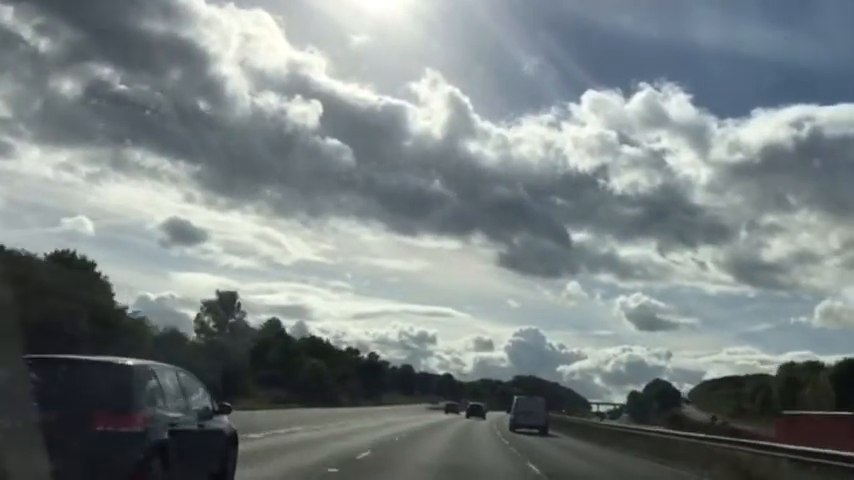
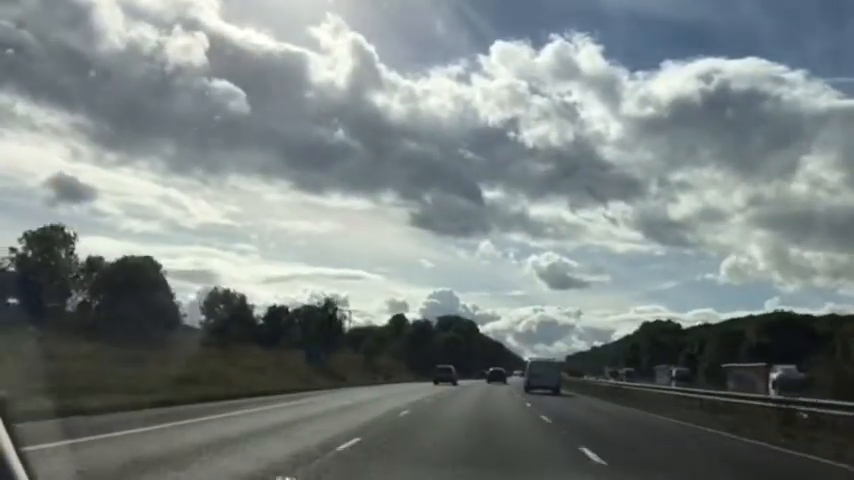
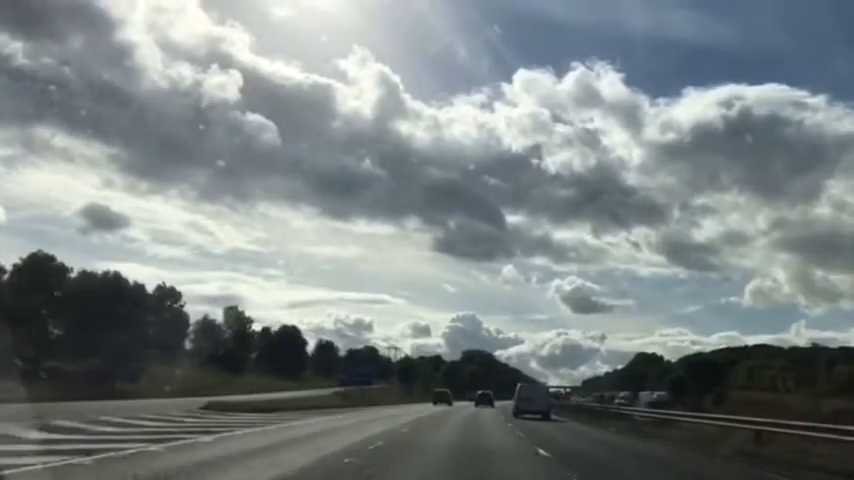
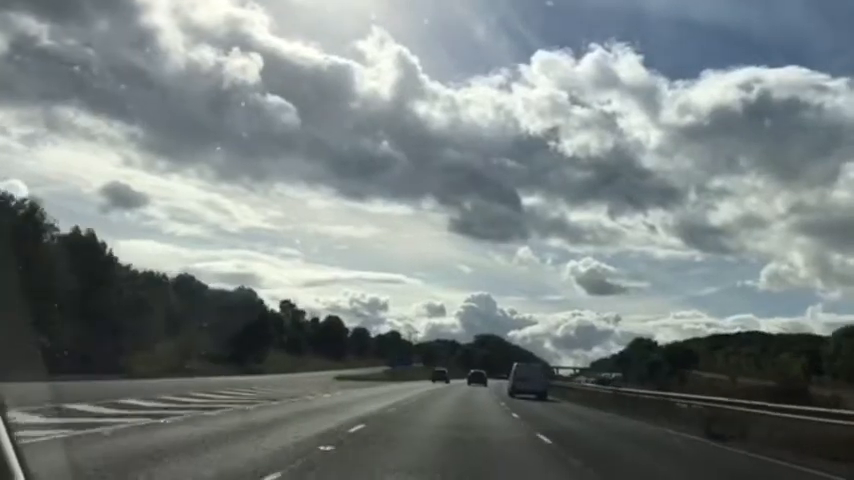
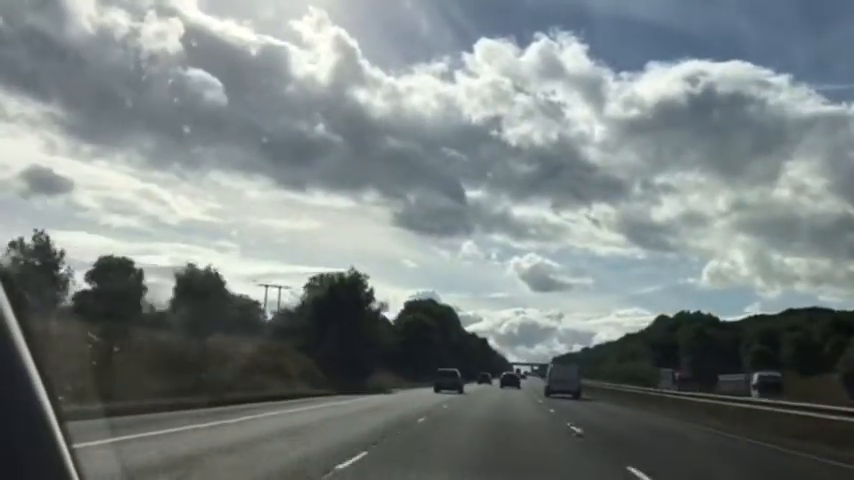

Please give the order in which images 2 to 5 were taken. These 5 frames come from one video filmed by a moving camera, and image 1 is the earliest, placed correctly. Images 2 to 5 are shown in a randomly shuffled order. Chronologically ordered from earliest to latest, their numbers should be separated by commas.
4, 3, 2, 5
